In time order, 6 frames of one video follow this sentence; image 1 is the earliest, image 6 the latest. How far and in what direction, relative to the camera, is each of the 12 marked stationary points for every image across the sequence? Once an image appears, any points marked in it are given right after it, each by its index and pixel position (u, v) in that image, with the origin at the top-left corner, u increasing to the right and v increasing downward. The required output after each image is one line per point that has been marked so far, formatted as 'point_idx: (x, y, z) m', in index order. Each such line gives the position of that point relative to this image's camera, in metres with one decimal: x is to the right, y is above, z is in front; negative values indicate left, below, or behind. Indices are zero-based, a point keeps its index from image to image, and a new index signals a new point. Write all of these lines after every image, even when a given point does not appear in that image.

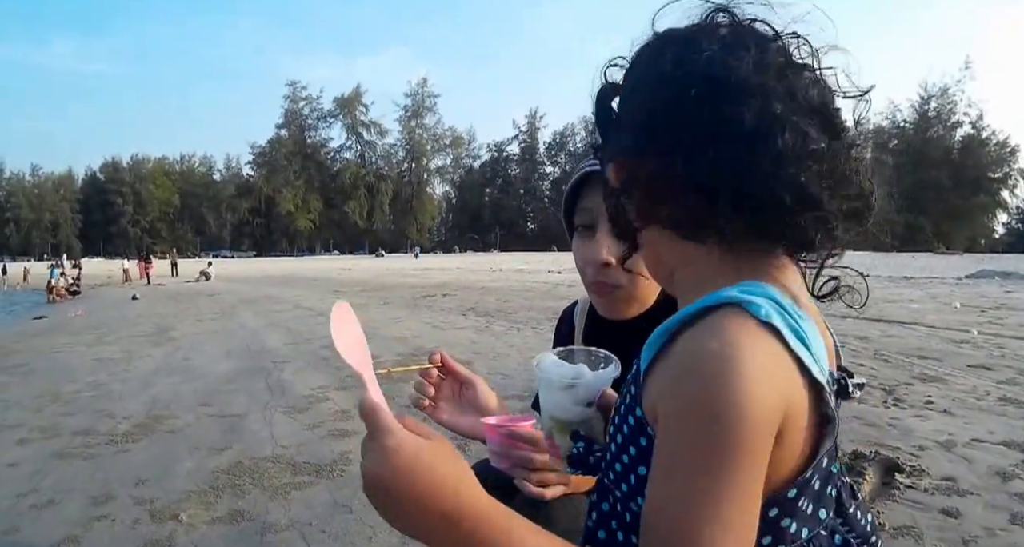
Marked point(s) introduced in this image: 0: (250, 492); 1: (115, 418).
0: (-2.0, -1.7, +5.0) m
1: (-3.9, -1.5, +6.5) m
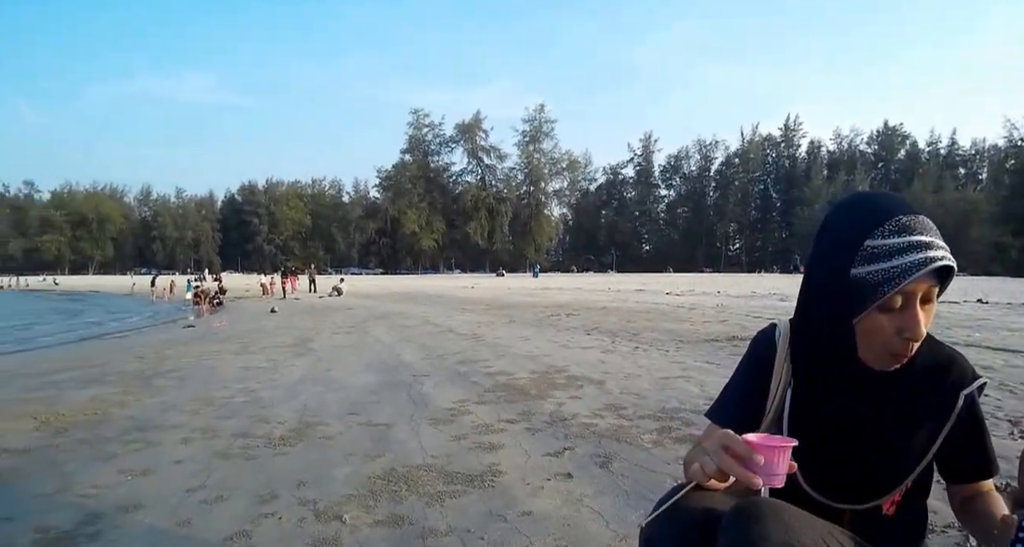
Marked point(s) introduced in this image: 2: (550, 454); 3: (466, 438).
0: (-0.9, -1.9, +5.3) m
1: (-2.6, -1.6, +7.0) m
2: (+0.4, -1.7, +5.8) m
3: (-0.4, -1.7, +6.3) m
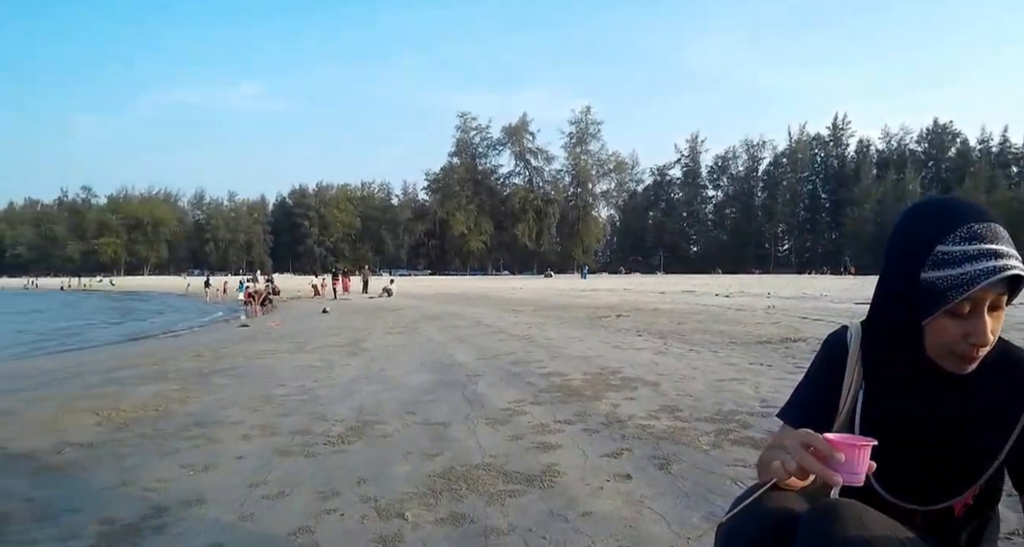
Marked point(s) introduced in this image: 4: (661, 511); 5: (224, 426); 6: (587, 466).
0: (-0.4, -1.9, +5.4) m
1: (-2.0, -1.7, +7.1) m
2: (+0.9, -1.7, +5.8) m
3: (+0.2, -1.7, +6.4) m
4: (+1.1, -1.8, +4.9) m
5: (-3.4, -1.8, +7.5) m
6: (+0.7, -1.7, +5.7) m
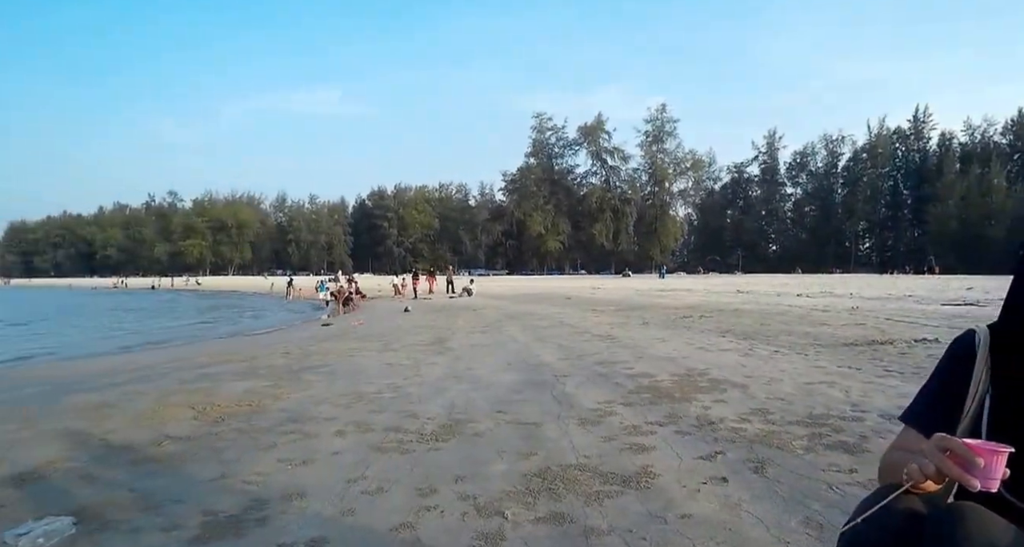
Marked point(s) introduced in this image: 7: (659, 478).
0: (+0.5, -2.0, +5.5) m
1: (-1.1, -1.7, +7.3) m
2: (+1.8, -1.7, +5.9) m
3: (+1.1, -1.7, +6.5) m
4: (+2.0, -1.9, +5.0) m
5: (-2.4, -1.8, +7.8) m
6: (+1.5, -1.8, +5.8) m
7: (+1.3, -1.8, +5.7) m
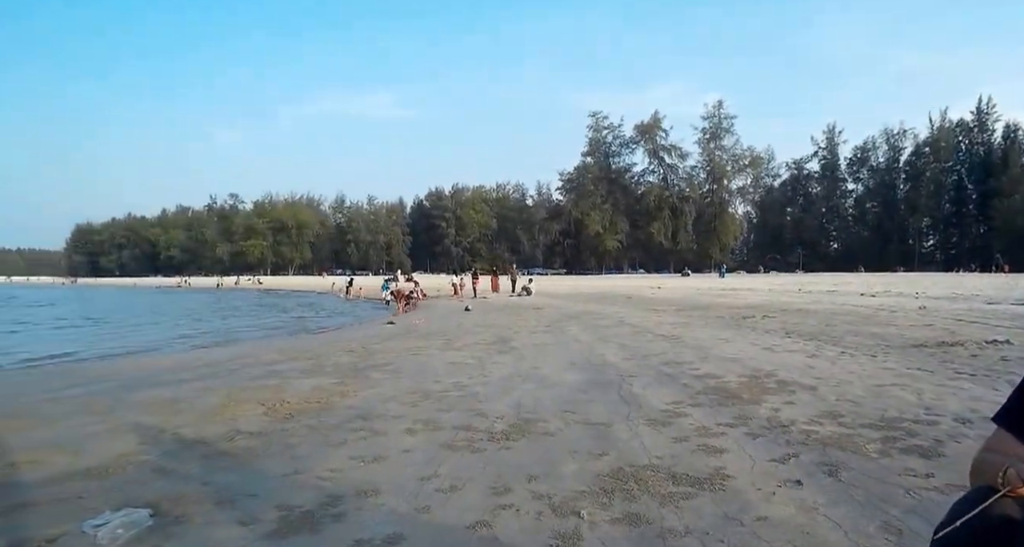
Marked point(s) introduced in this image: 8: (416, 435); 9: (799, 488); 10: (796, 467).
0: (+1.2, -2.0, +5.7) m
1: (-0.3, -1.7, +7.5) m
2: (+2.5, -1.8, +6.0) m
3: (+1.8, -1.7, +6.6) m
4: (+2.6, -2.0, +5.1) m
5: (-1.6, -1.8, +8.0) m
6: (+2.3, -1.8, +5.9) m
7: (+2.0, -1.9, +5.8) m
8: (-1.2, -1.9, +7.5) m
9: (+2.5, -1.9, +5.5) m
10: (+2.6, -1.8, +5.8) m
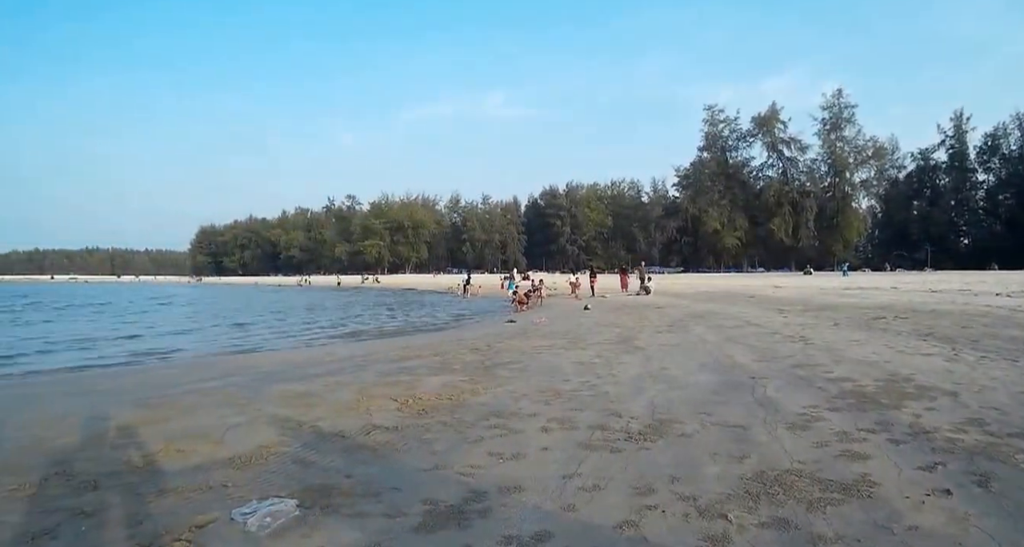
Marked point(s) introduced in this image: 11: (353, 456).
0: (+2.7, -2.2, +6.0) m
1: (+1.3, -1.8, +7.9) m
2: (+4.0, -1.9, +6.2) m
3: (+3.3, -1.8, +6.9) m
4: (+4.1, -2.2, +5.3) m
5: (0.0, -1.9, +8.5) m
6: (+3.8, -2.0, +6.1) m
7: (+3.5, -2.1, +6.0) m
8: (+0.4, -2.0, +8.0) m
9: (+4.0, -2.1, +5.8) m
10: (+4.1, -1.9, +6.1) m
11: (-2.0, -2.5, +8.3) m
